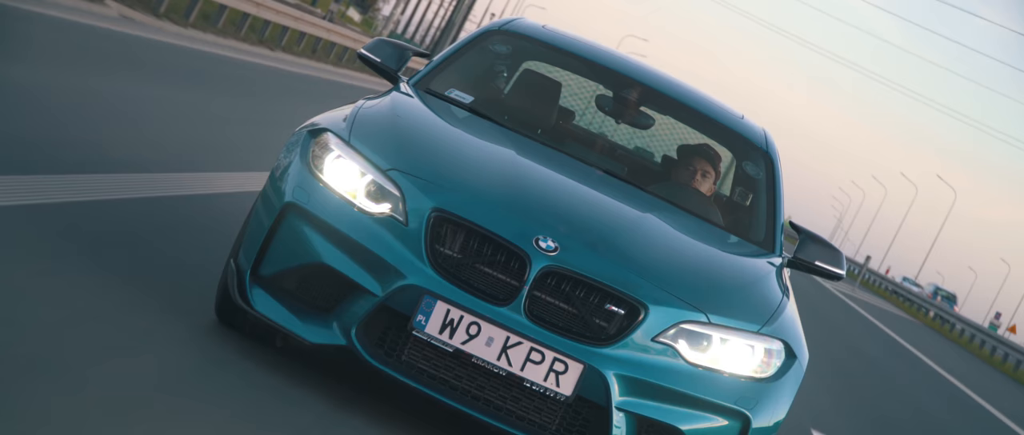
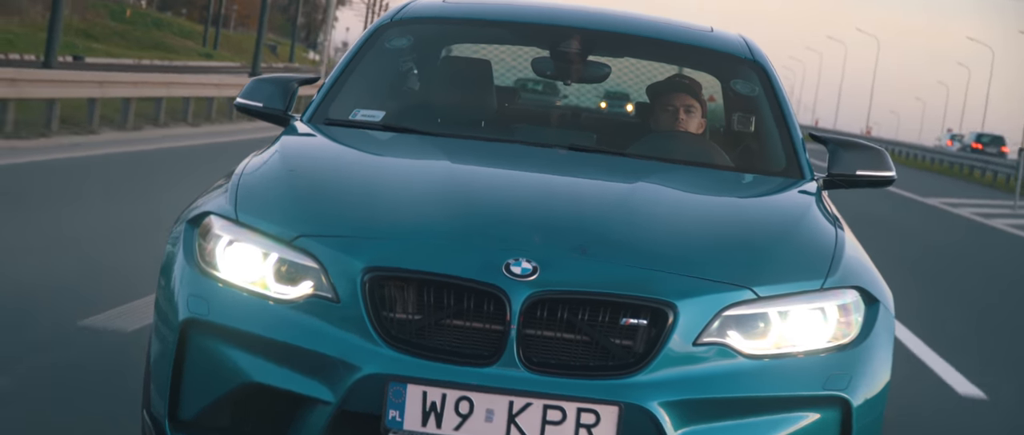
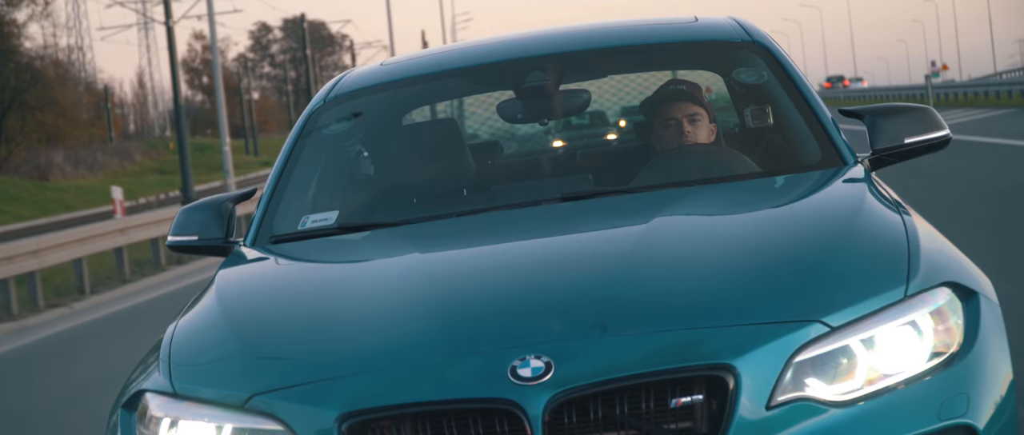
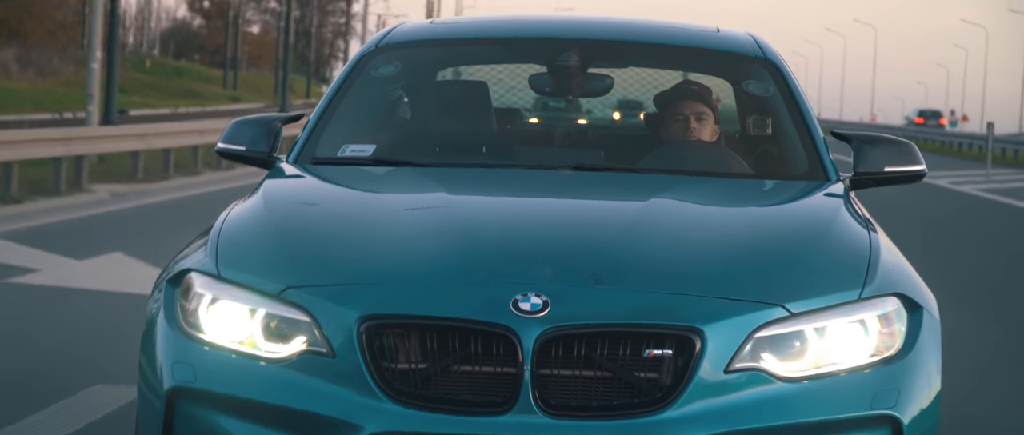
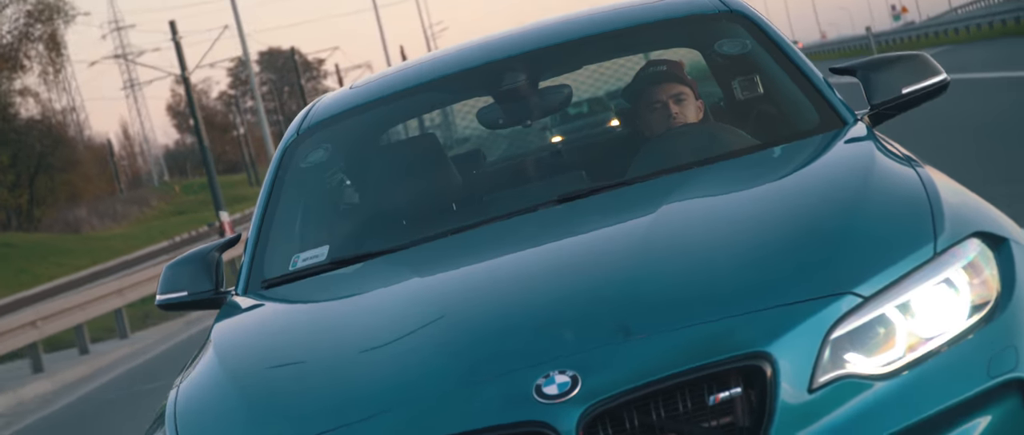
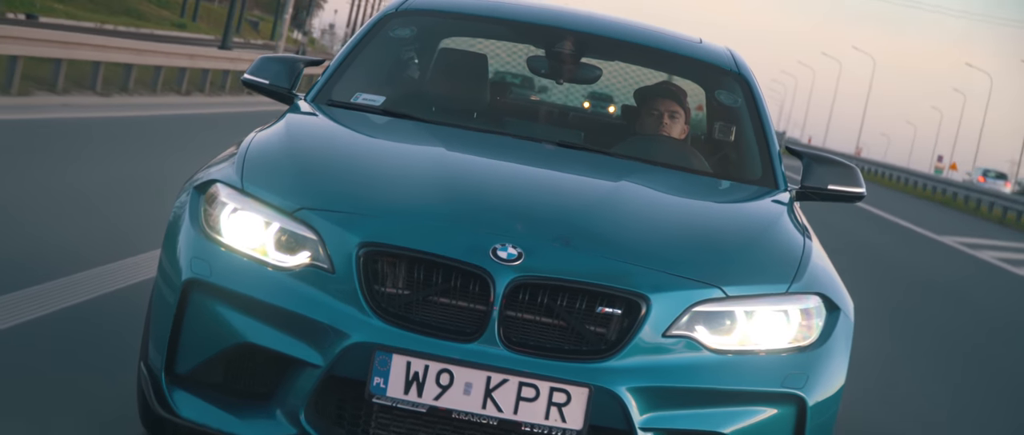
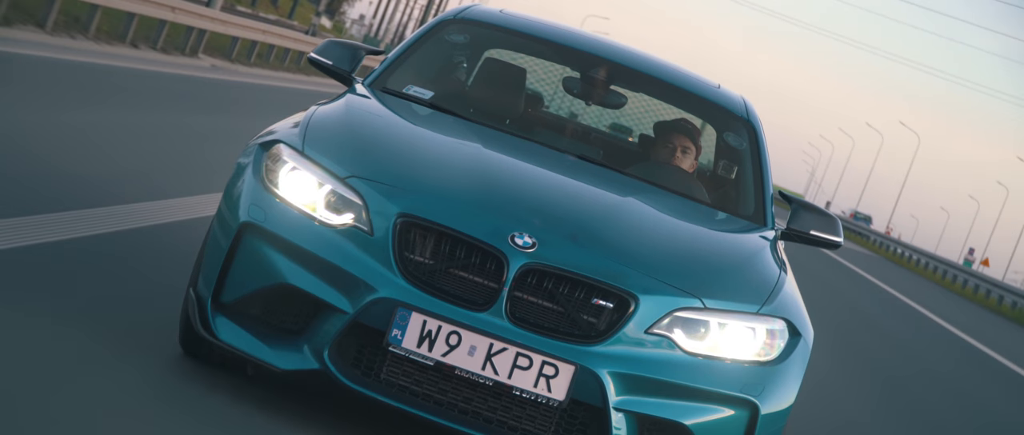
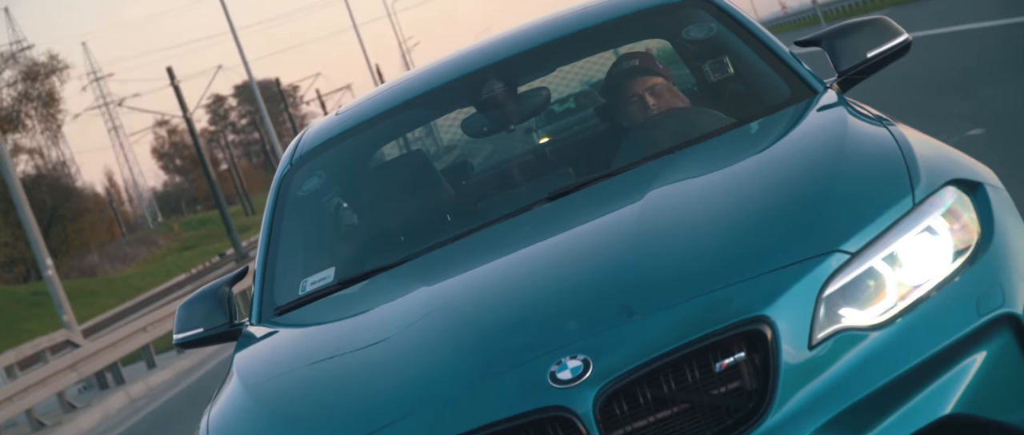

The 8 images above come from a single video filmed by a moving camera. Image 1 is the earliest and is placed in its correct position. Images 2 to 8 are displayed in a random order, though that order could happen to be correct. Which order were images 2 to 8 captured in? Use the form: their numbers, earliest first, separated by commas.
7, 6, 2, 4, 3, 5, 8
